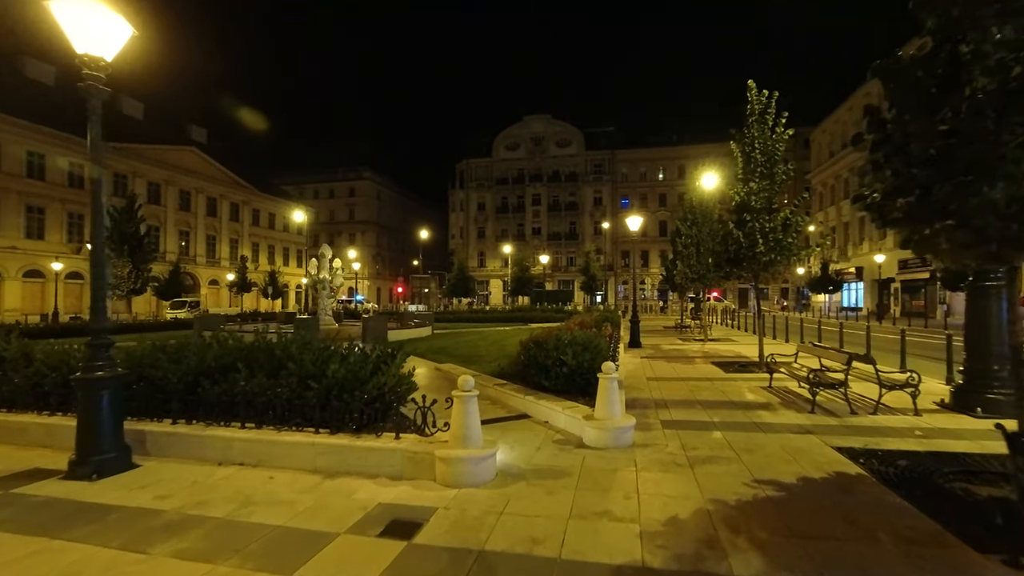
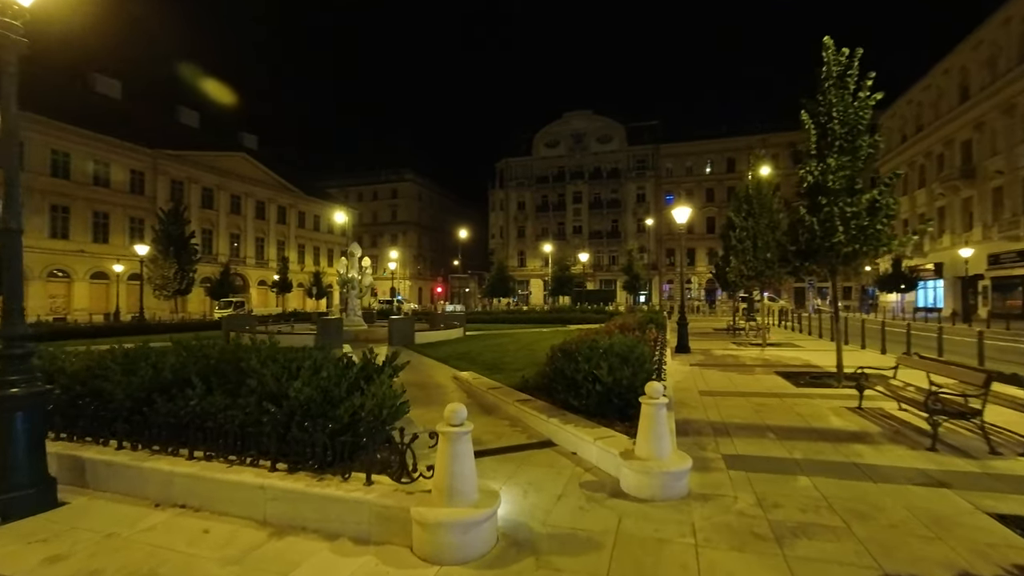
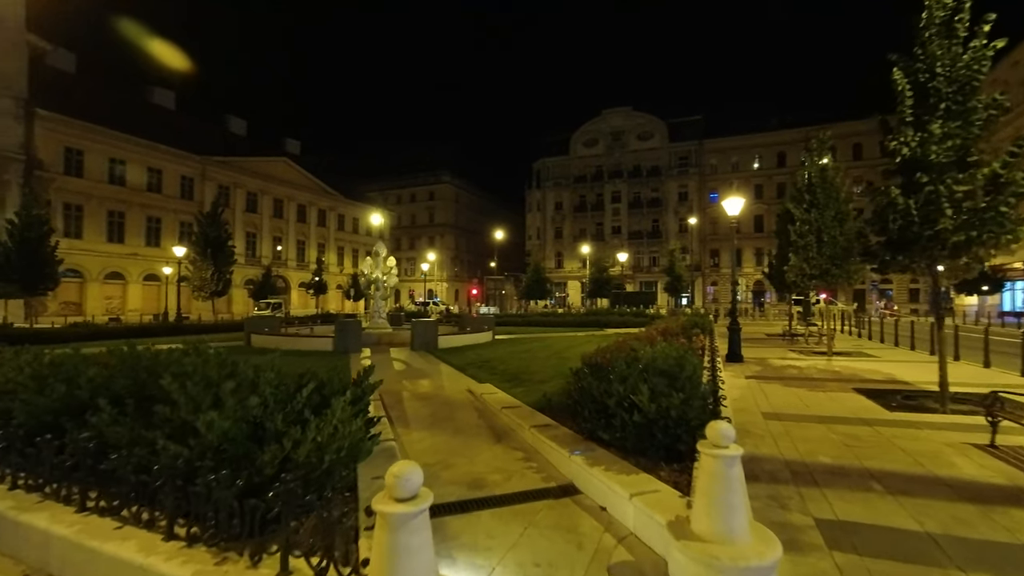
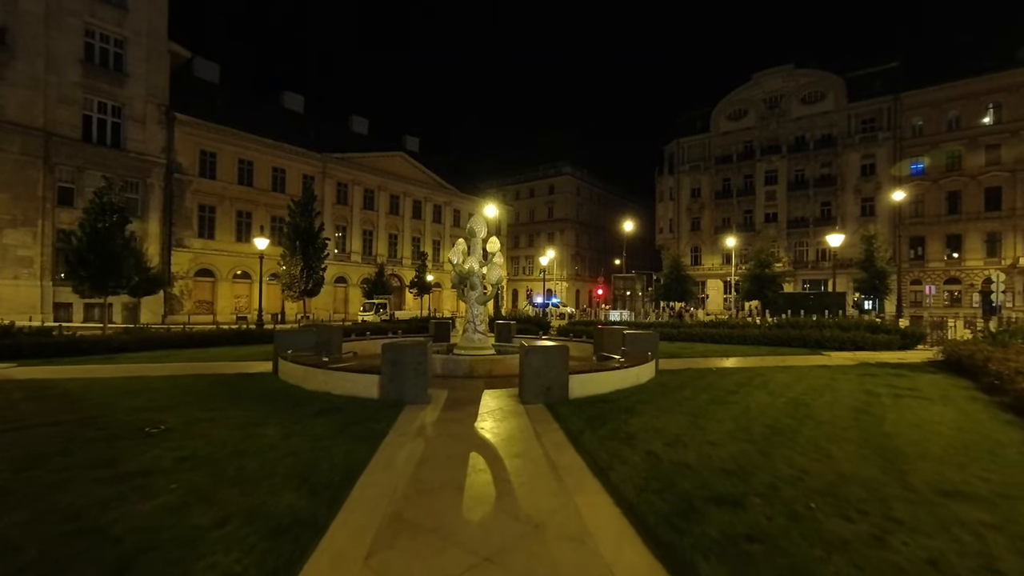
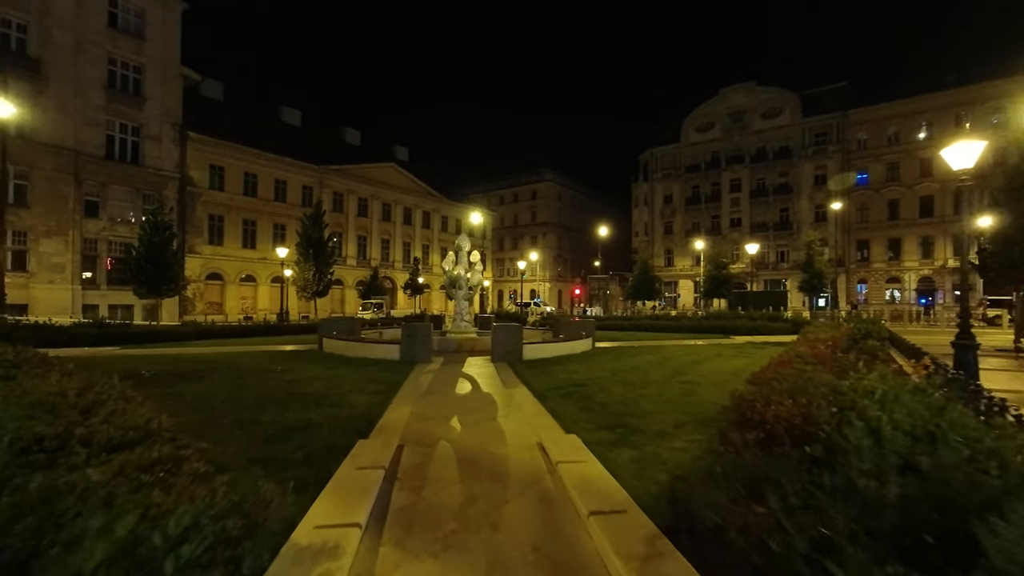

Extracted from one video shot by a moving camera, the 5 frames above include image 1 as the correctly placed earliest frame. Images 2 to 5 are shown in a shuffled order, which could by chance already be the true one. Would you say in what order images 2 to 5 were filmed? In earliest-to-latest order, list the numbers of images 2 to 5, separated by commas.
2, 3, 5, 4
